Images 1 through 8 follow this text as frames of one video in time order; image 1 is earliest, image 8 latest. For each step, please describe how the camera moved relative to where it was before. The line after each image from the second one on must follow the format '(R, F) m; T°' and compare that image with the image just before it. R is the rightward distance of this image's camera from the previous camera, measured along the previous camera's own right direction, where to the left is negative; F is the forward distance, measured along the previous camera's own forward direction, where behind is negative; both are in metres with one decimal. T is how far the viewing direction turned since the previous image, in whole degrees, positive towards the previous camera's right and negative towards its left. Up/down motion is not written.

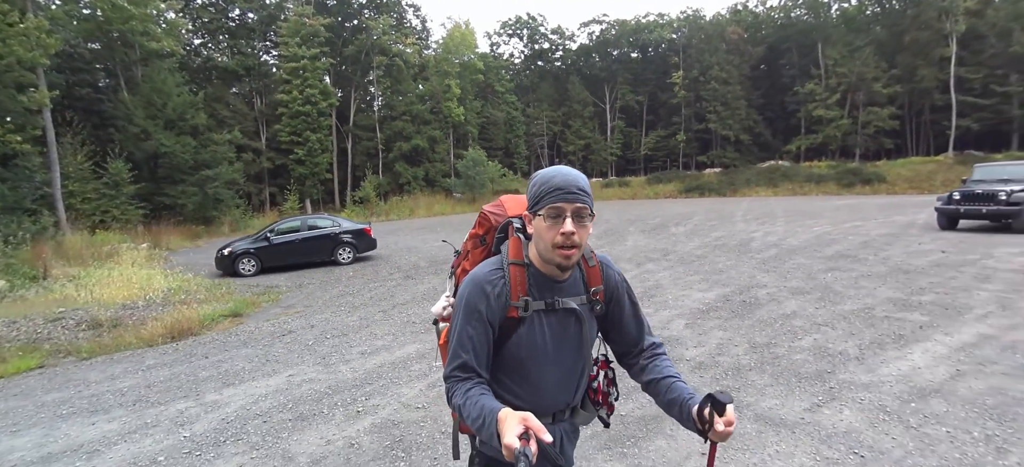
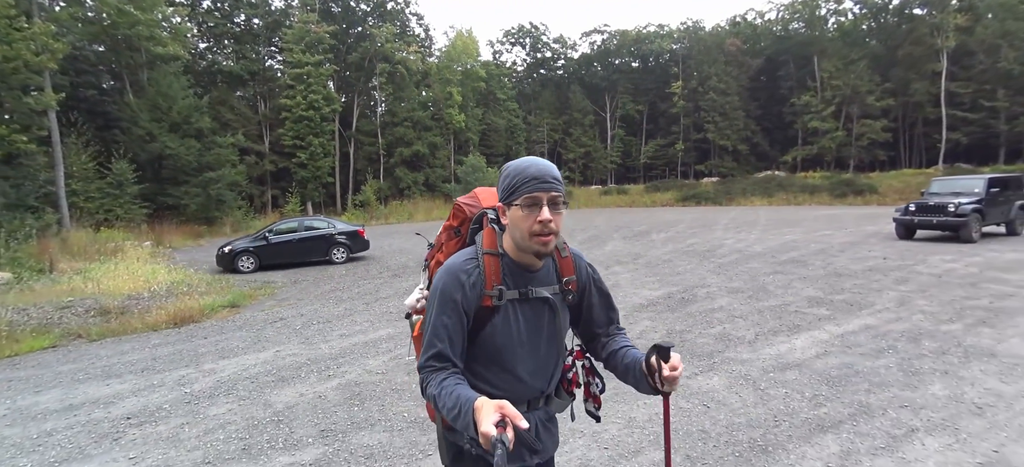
(+0.6, -0.9) m; 0°
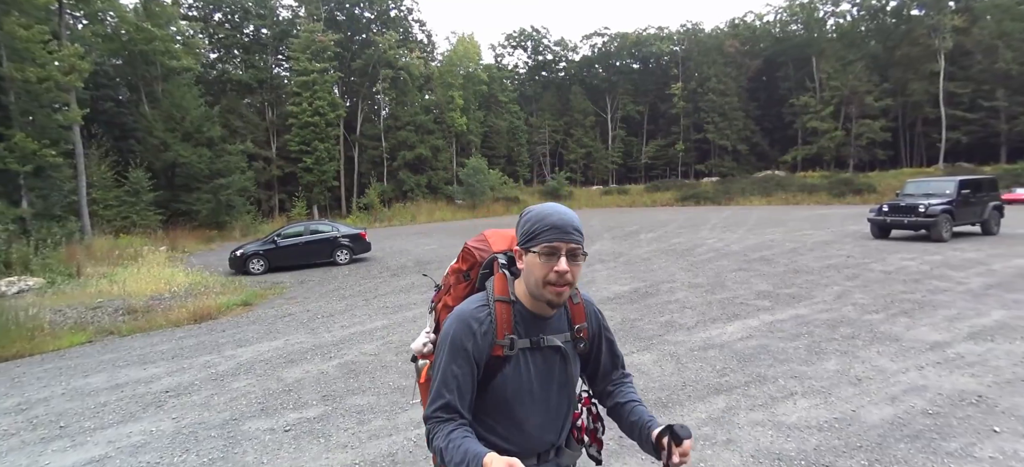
(+0.4, -0.9) m; -1°
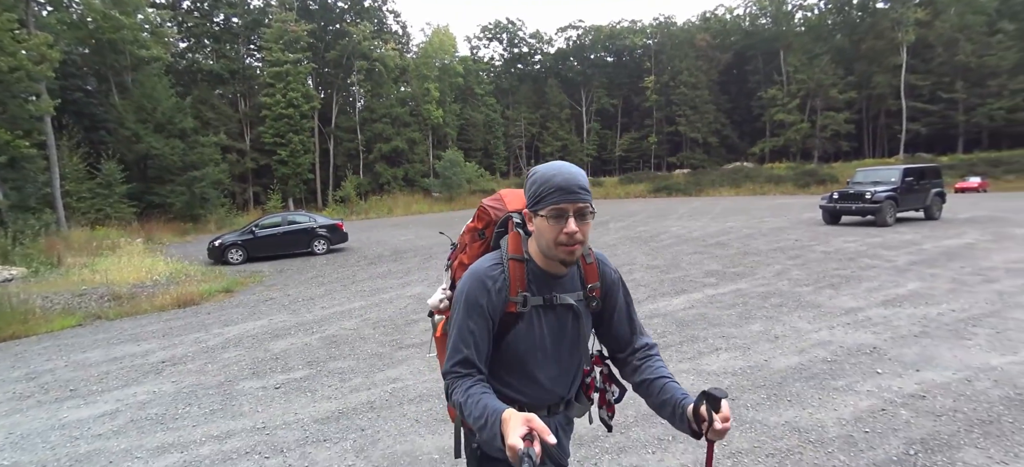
(+0.1, -0.6) m; +3°
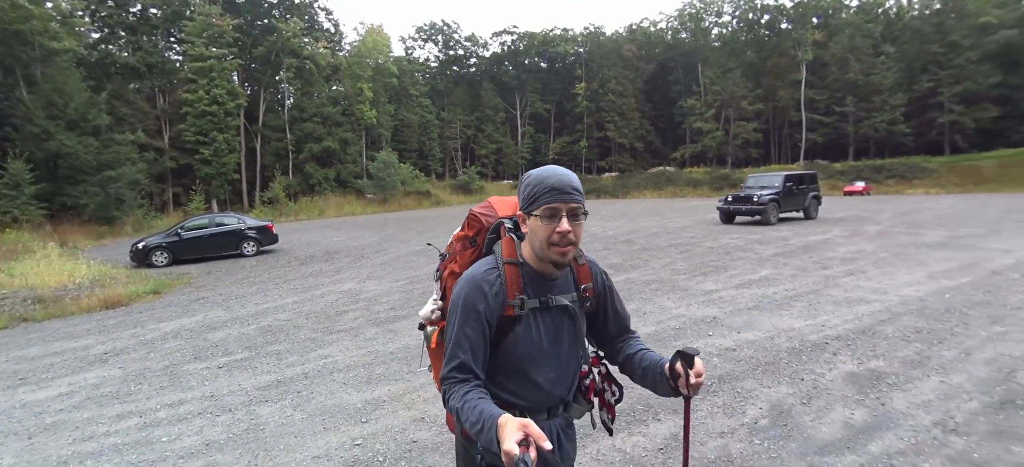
(+0.3, -1.0) m; +7°
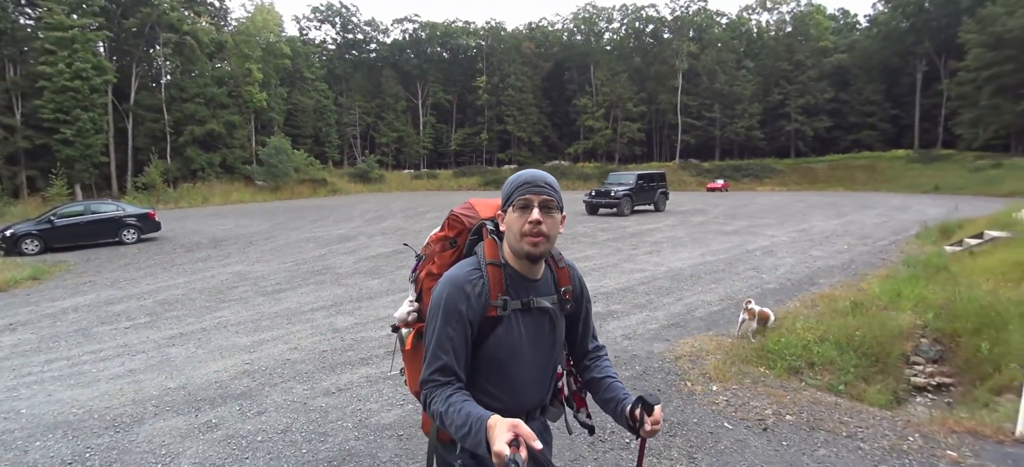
(+0.6, -2.0) m; +11°
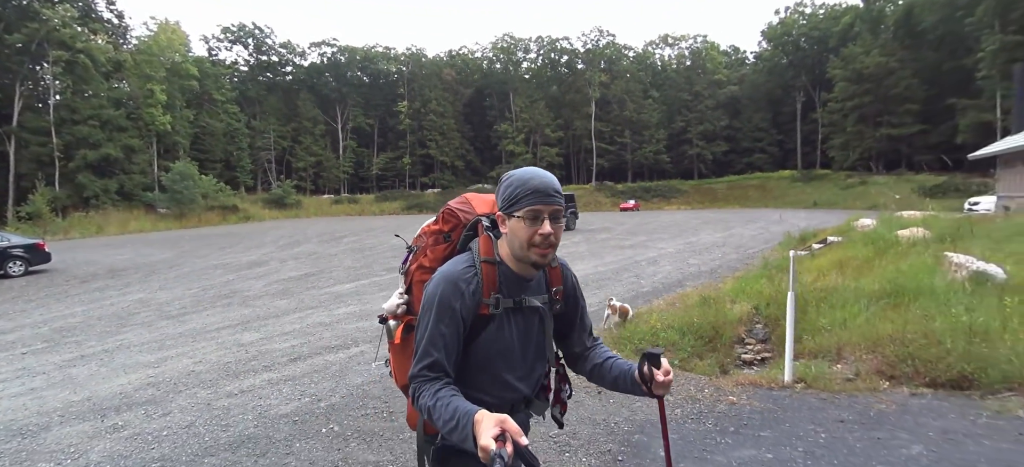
(+0.5, -0.9) m; +8°
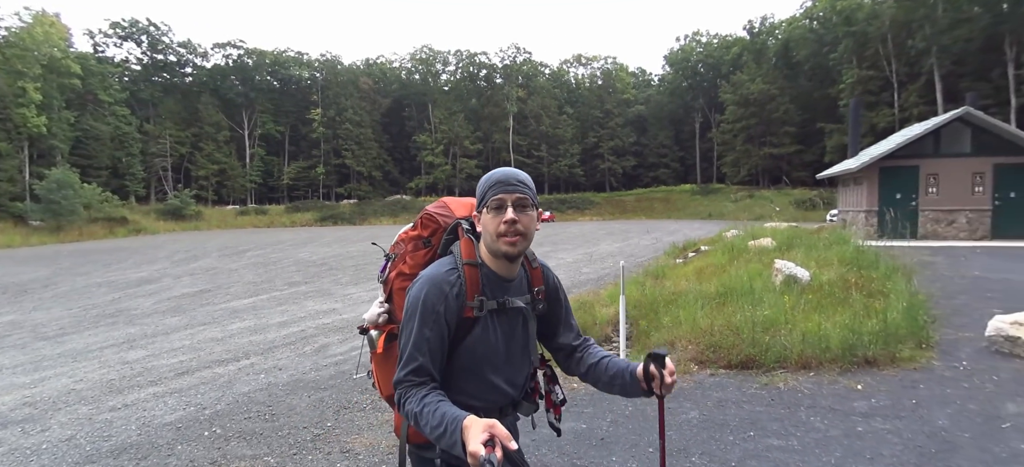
(+0.5, -0.9) m; +9°
